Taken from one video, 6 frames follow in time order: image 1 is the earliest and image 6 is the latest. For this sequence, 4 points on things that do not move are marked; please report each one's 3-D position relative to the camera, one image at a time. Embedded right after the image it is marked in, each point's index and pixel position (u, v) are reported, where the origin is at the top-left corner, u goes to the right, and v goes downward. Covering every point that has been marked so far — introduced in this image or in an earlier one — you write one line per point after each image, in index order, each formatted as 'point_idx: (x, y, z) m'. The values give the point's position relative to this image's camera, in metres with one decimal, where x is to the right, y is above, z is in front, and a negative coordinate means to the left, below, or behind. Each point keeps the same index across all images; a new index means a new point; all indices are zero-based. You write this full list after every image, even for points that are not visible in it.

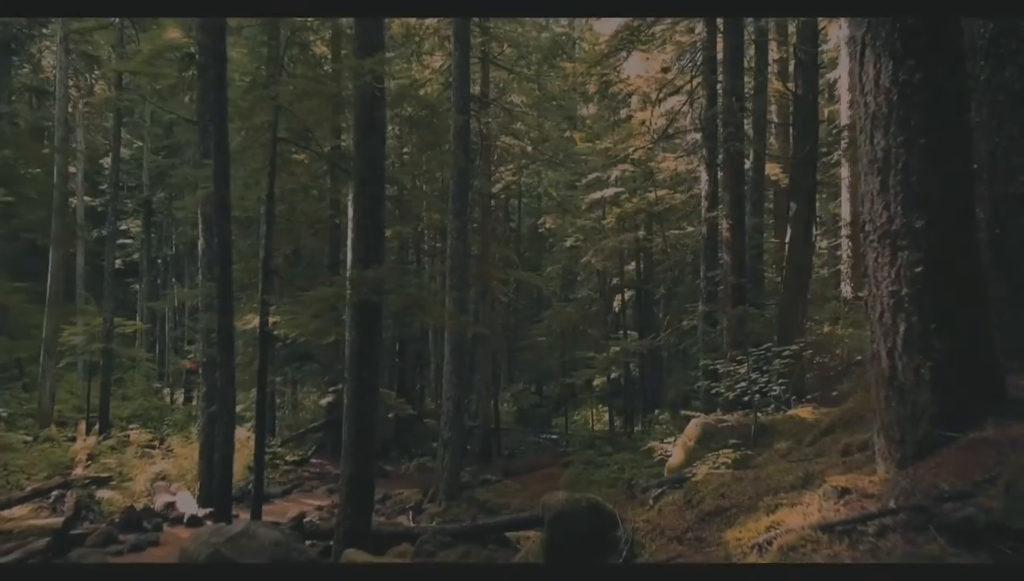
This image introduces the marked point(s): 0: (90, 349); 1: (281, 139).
0: (-9.8, -1.4, +16.9) m
1: (-2.9, +1.9, +9.0) m
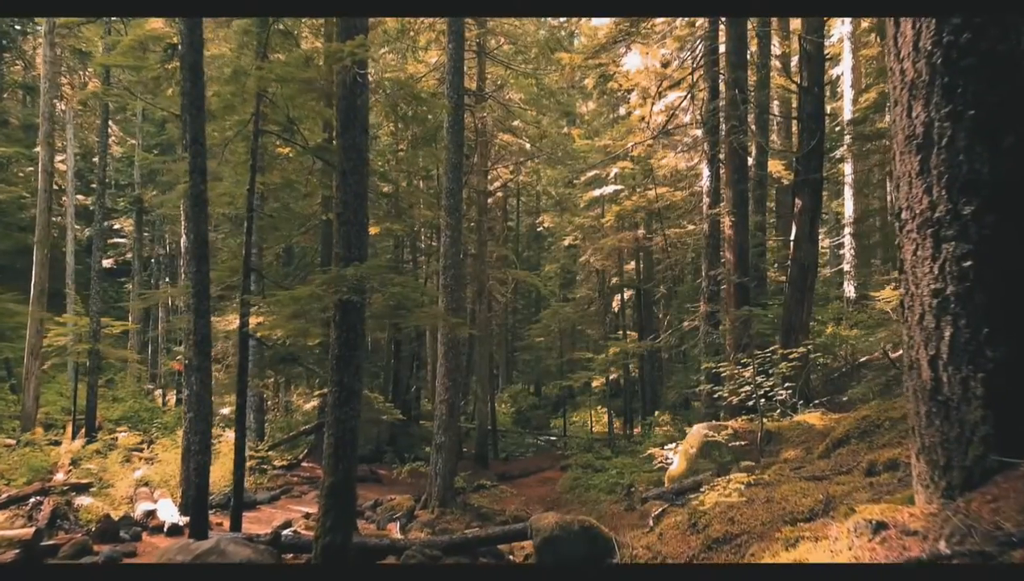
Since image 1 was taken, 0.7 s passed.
0: (-9.9, -1.4, +16.5) m
1: (-2.9, +1.9, +8.6) m
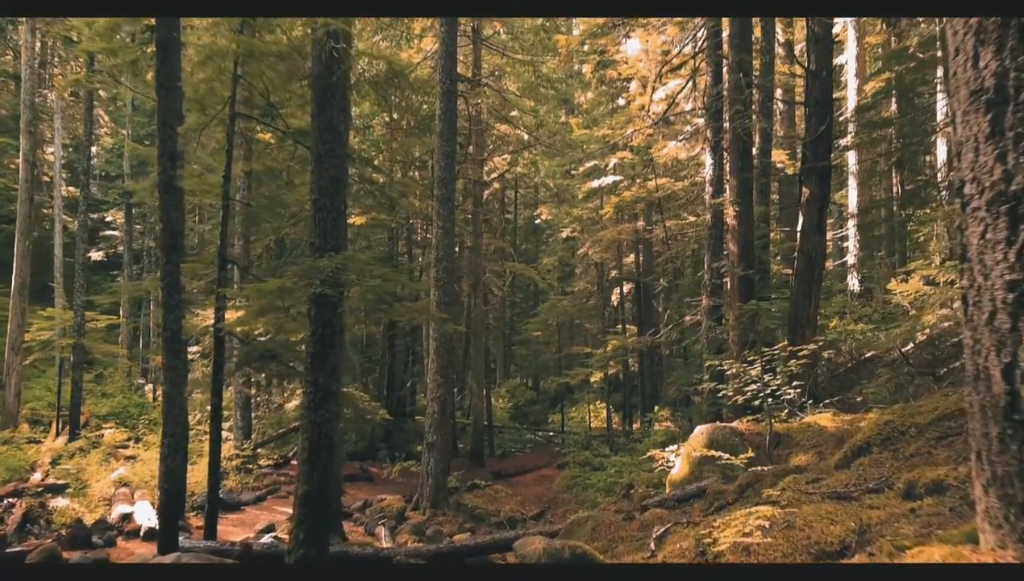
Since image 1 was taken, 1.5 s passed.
0: (-10.0, -1.2, +16.0) m
1: (-3.0, +2.0, +8.1) m
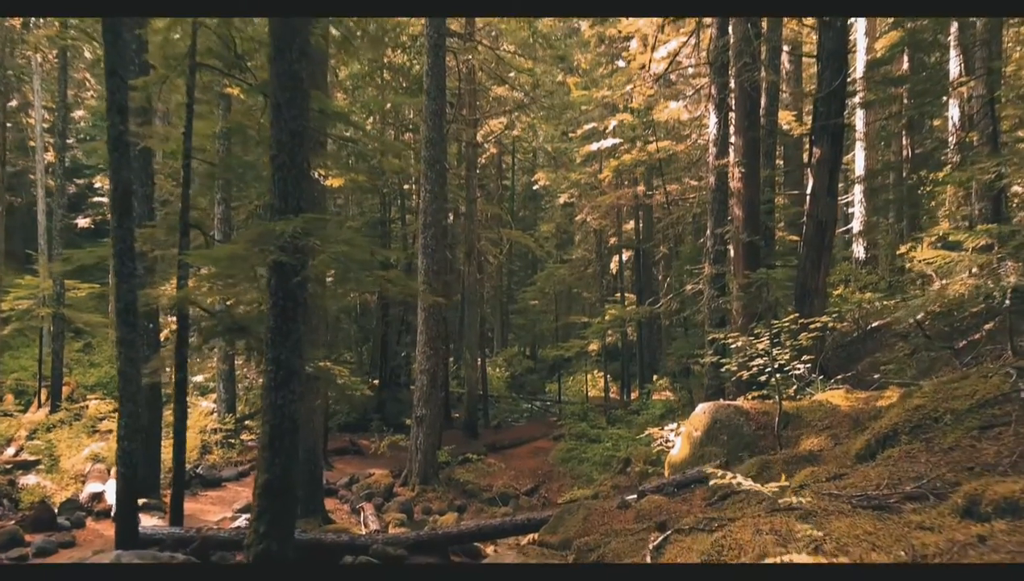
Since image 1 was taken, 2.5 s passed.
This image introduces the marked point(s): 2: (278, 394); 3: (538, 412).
0: (-10.1, -0.5, +15.5) m
1: (-3.1, +2.3, +7.5) m
2: (-1.6, -0.7, +4.9) m
3: (+0.7, -3.2, +19.1) m
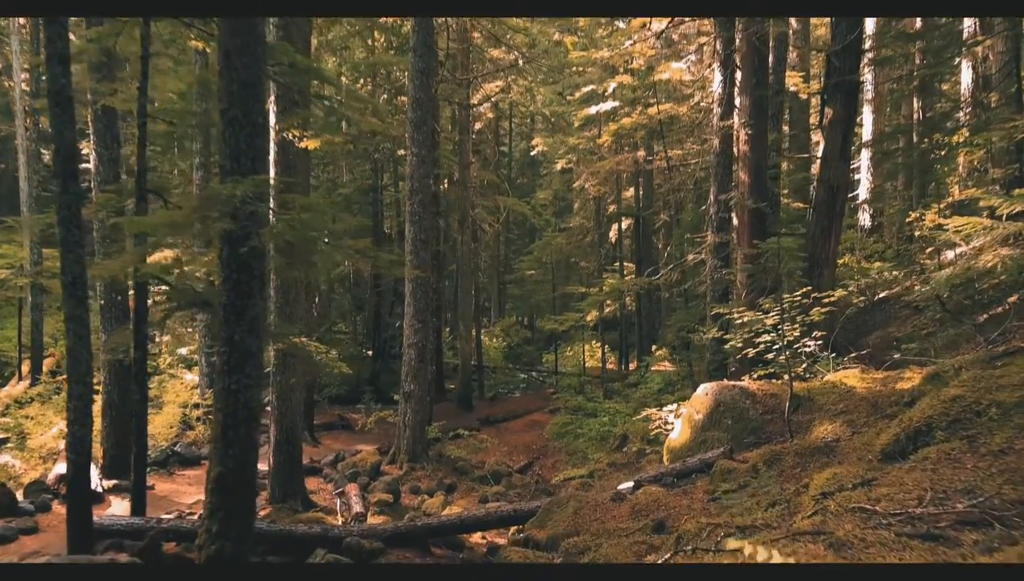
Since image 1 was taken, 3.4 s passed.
0: (-10.2, +0.1, +15.0) m
1: (-3.3, +2.6, +6.8) m
2: (-1.7, -0.5, +4.4) m
3: (+0.5, -2.4, +18.7) m
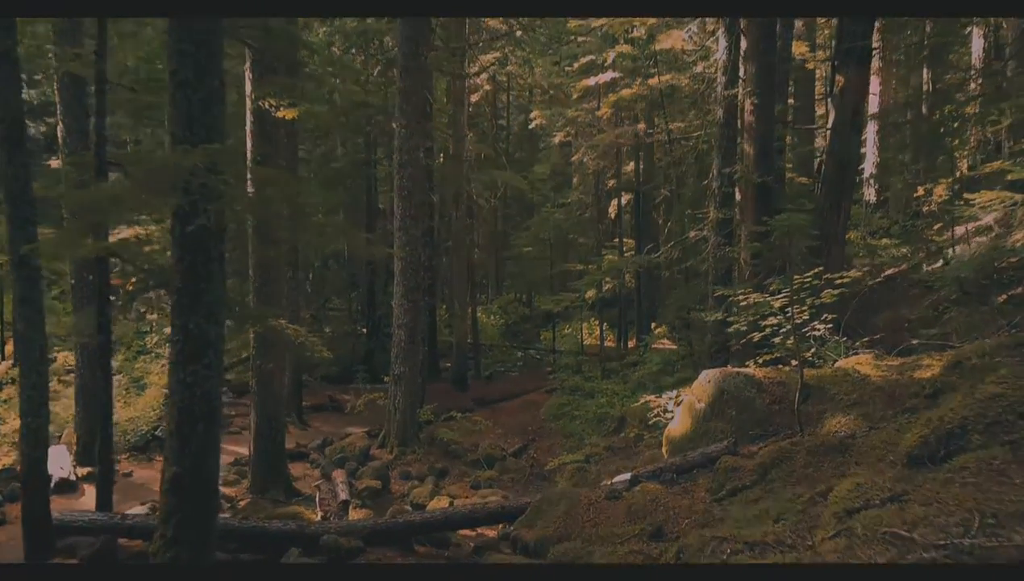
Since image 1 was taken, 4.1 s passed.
0: (-10.3, +0.6, +14.5) m
1: (-3.3, +2.8, +6.3) m
2: (-1.8, -0.4, +4.0) m
3: (+0.5, -1.8, +18.4) m
